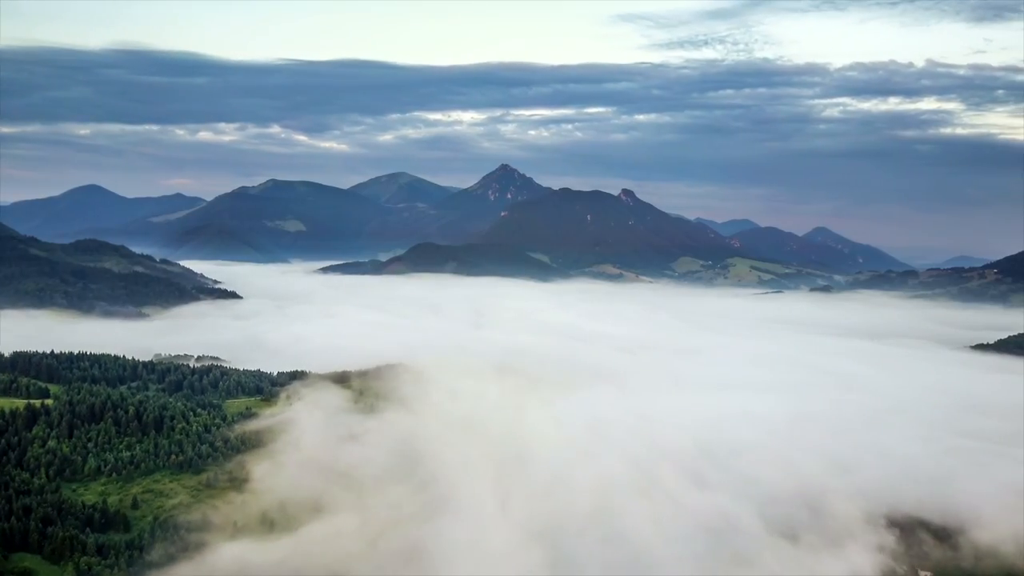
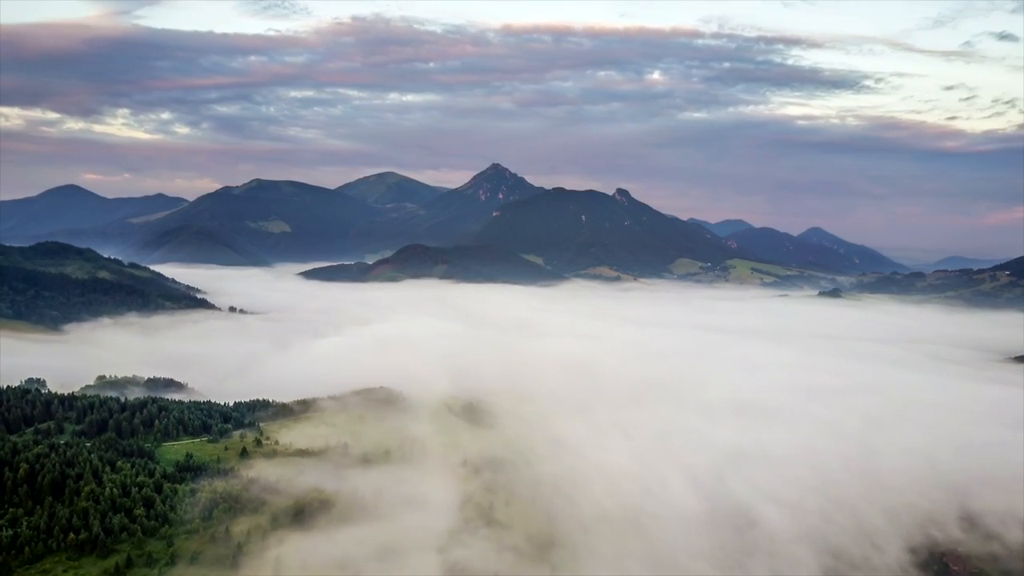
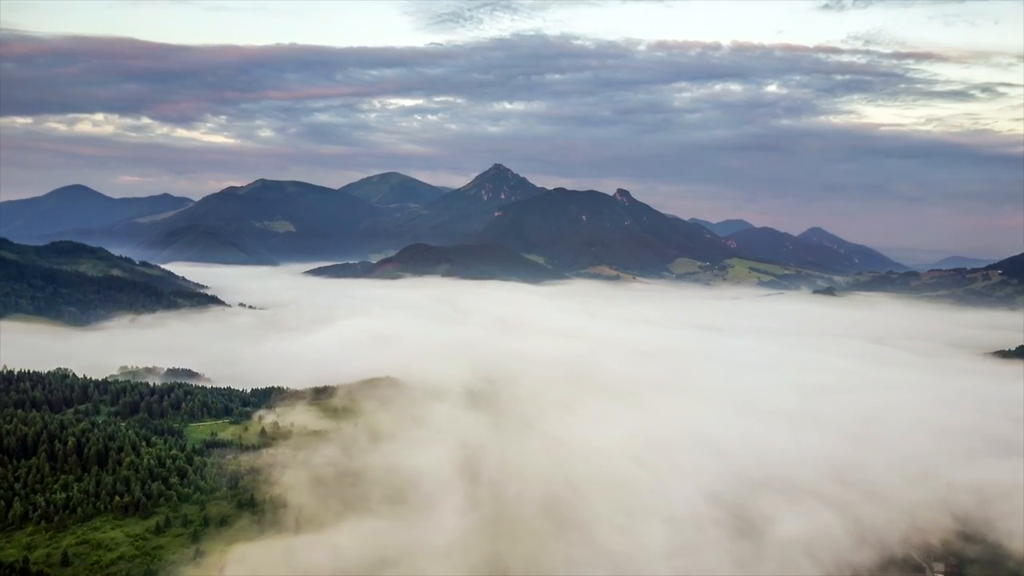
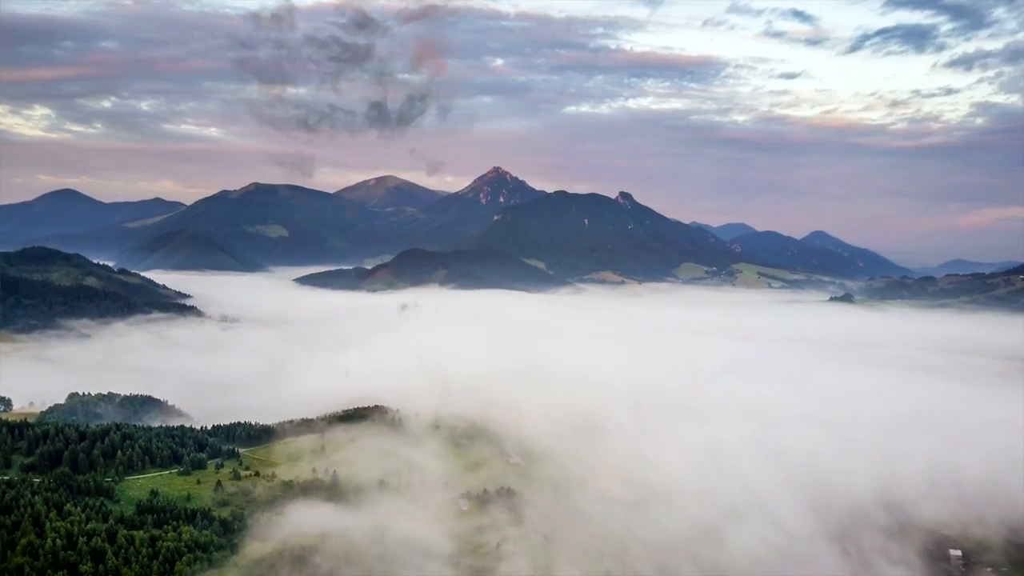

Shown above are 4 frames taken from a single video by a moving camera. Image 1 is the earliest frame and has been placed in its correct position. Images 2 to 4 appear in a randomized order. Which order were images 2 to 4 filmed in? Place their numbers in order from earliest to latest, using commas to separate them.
3, 2, 4
